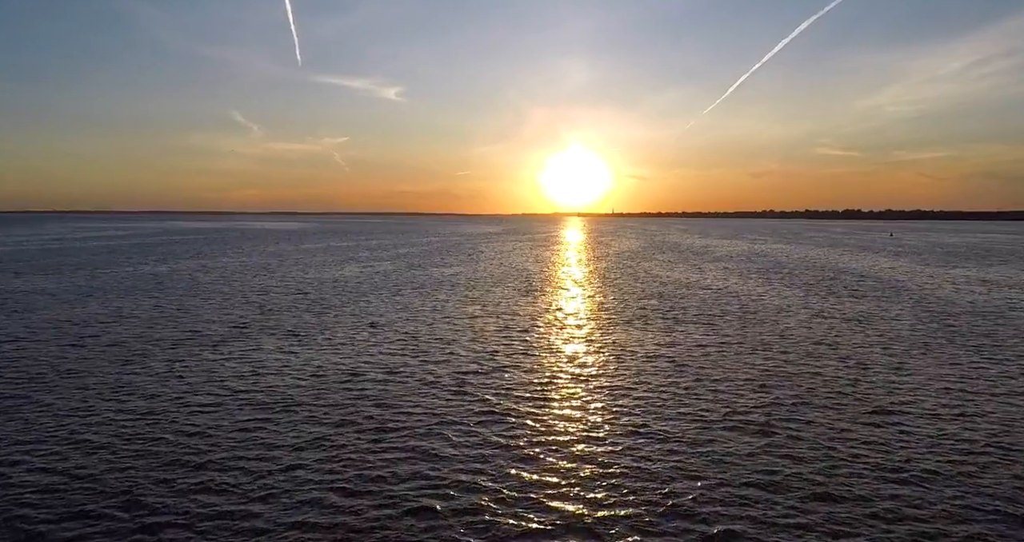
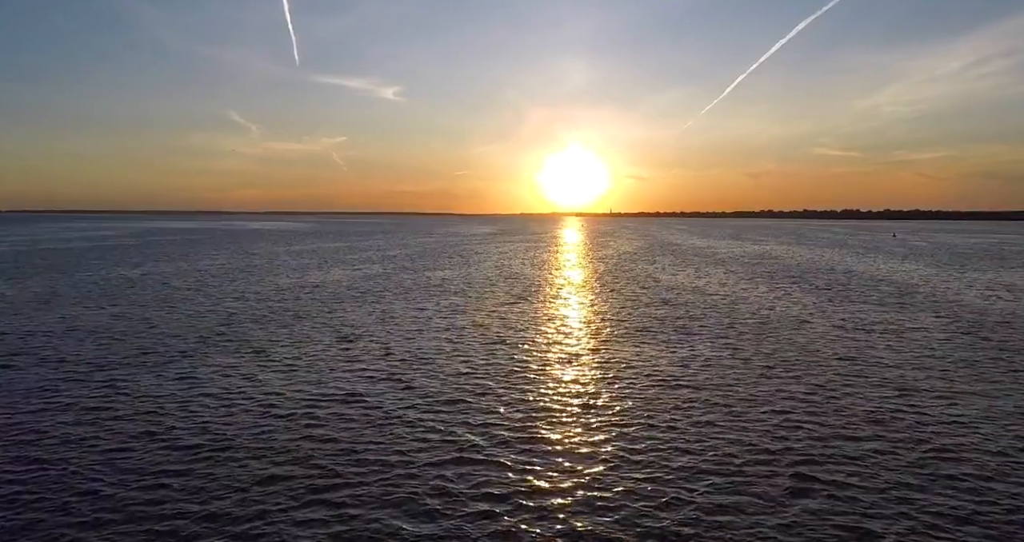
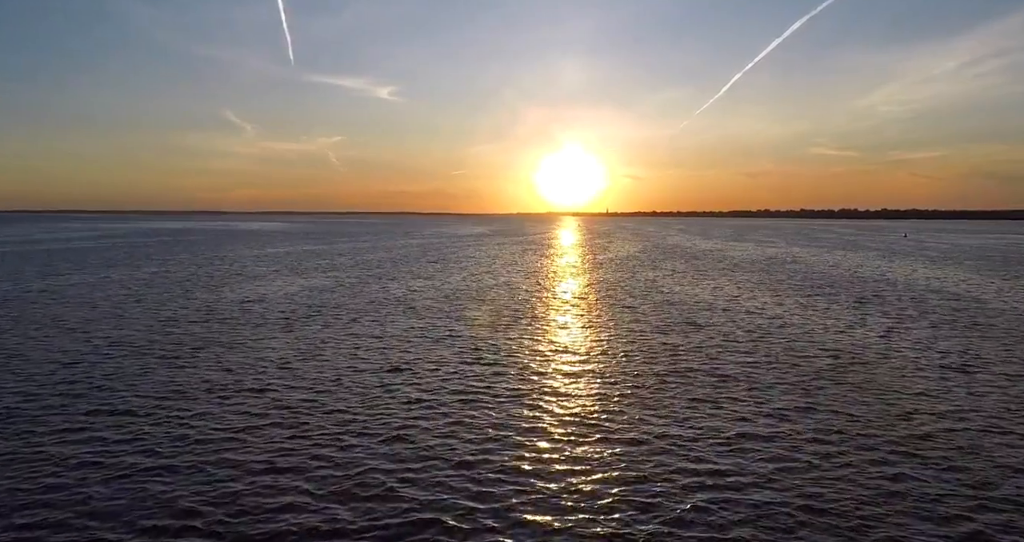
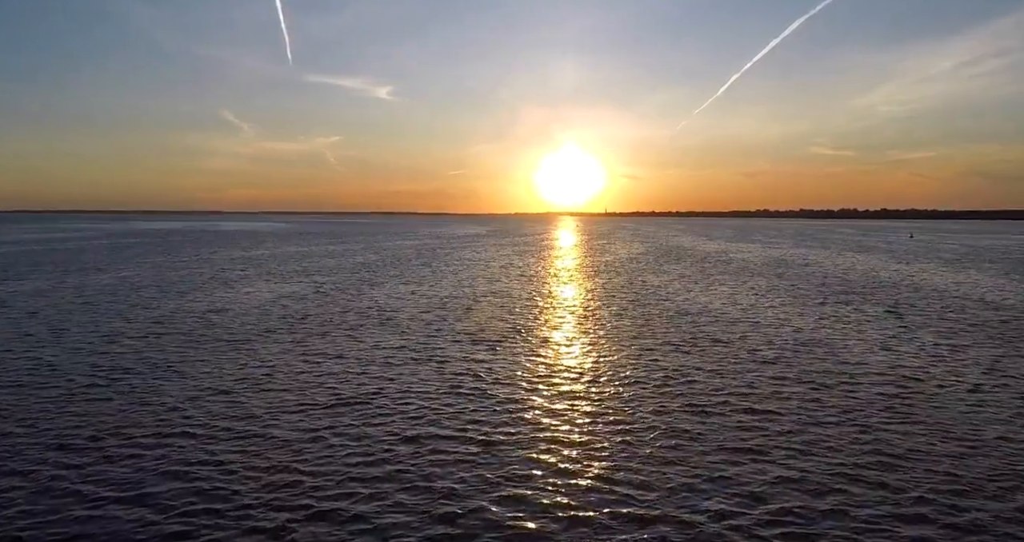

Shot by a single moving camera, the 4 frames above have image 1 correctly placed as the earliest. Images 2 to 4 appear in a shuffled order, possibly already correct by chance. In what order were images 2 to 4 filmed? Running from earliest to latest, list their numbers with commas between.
2, 3, 4
